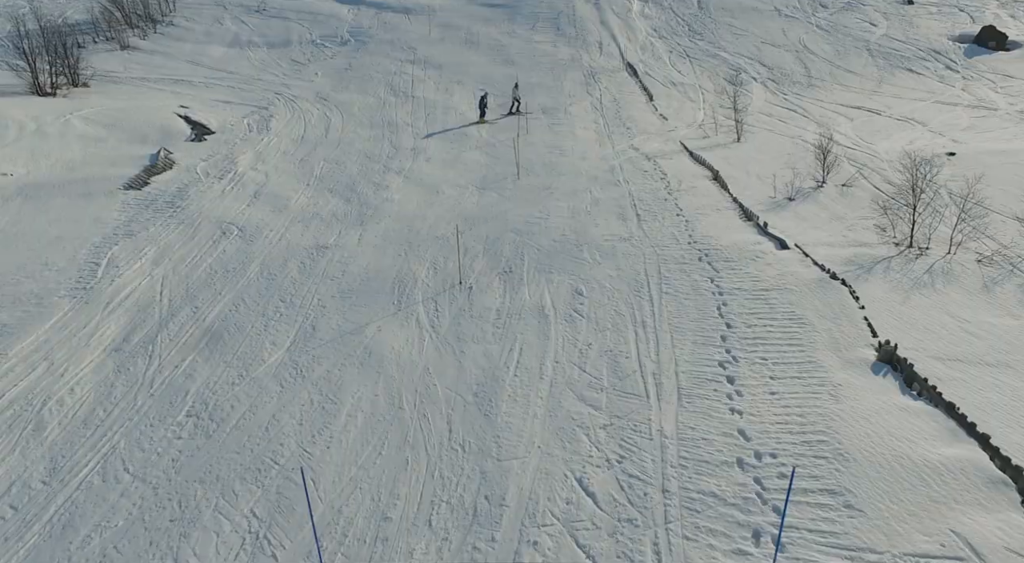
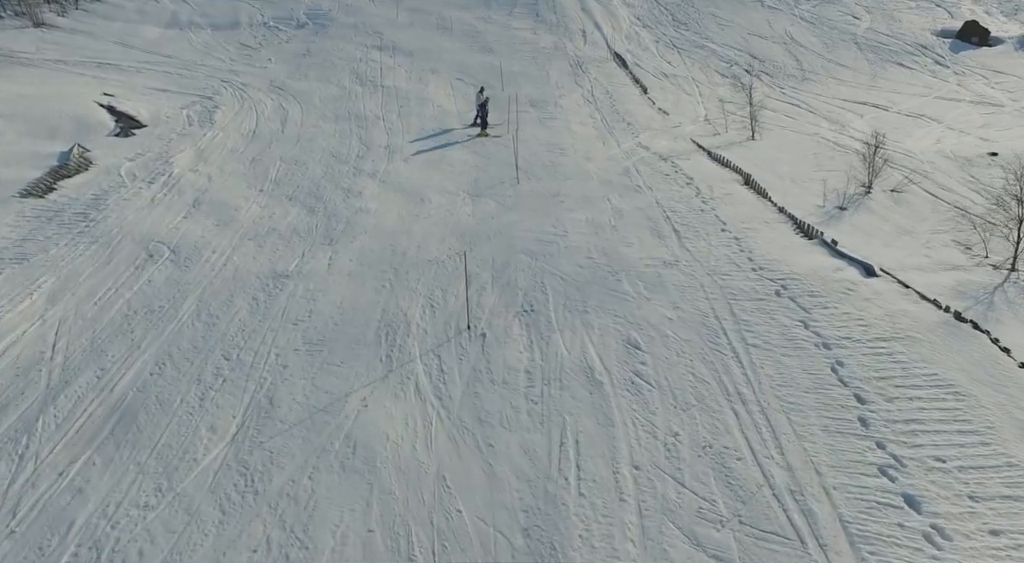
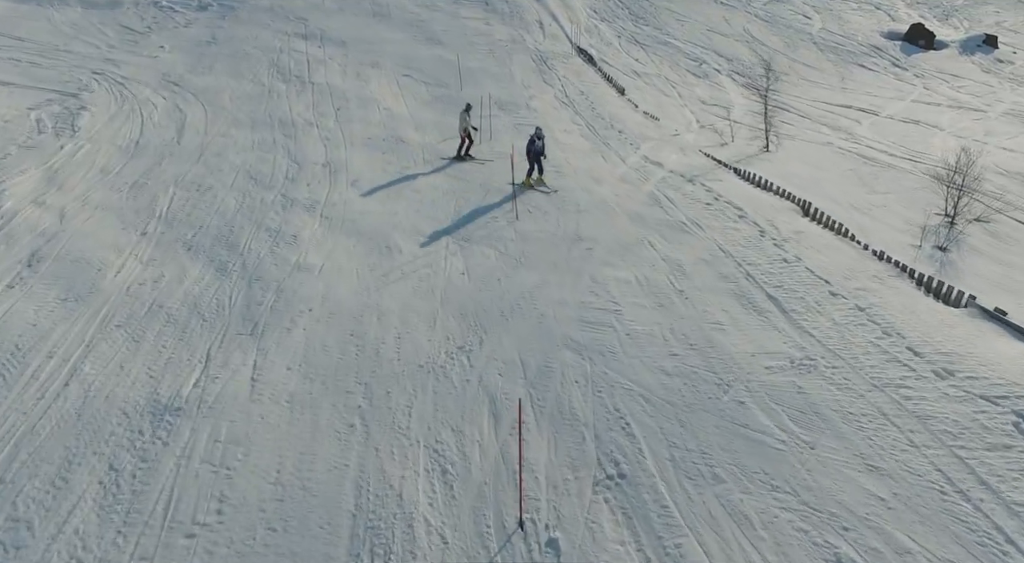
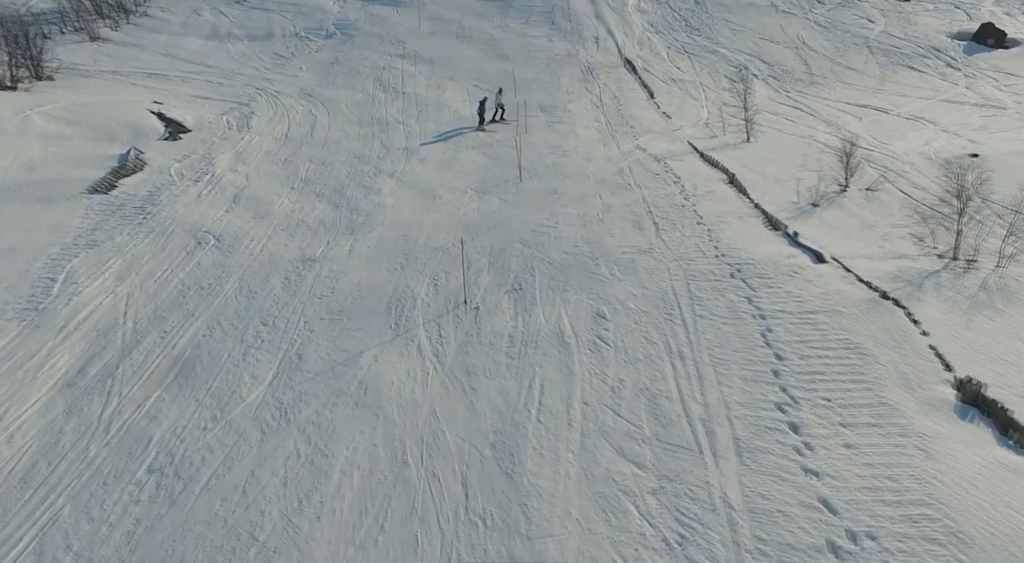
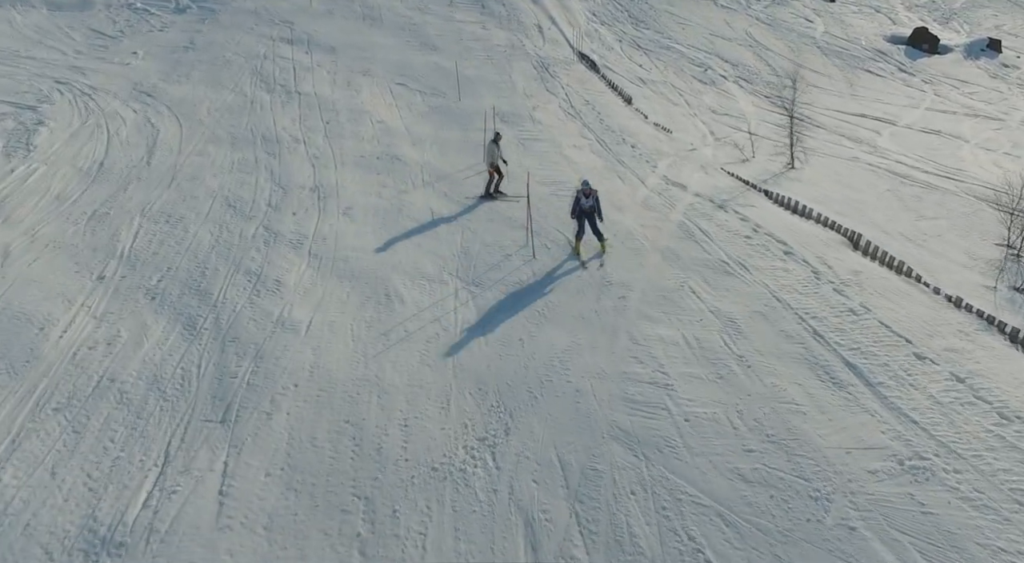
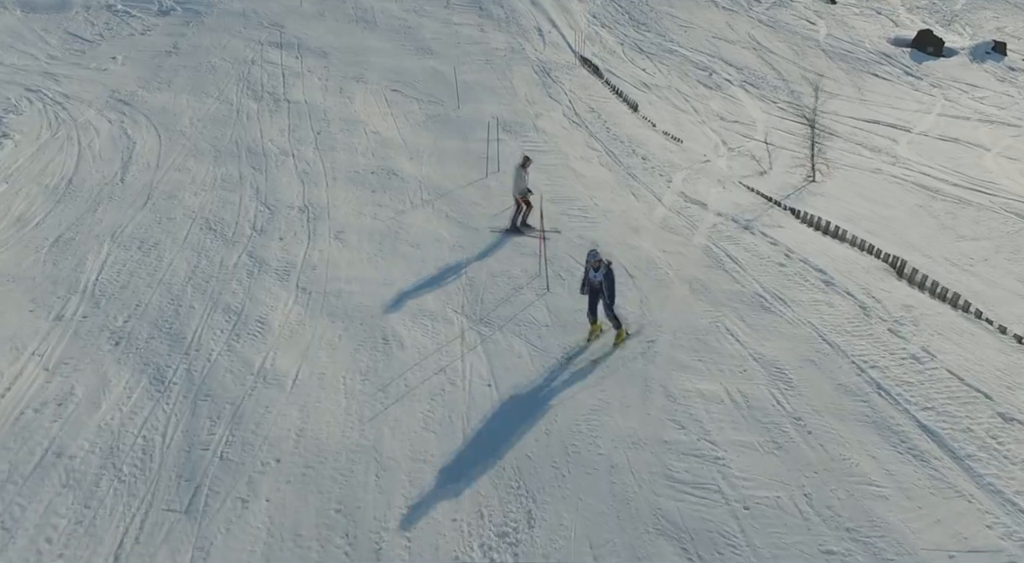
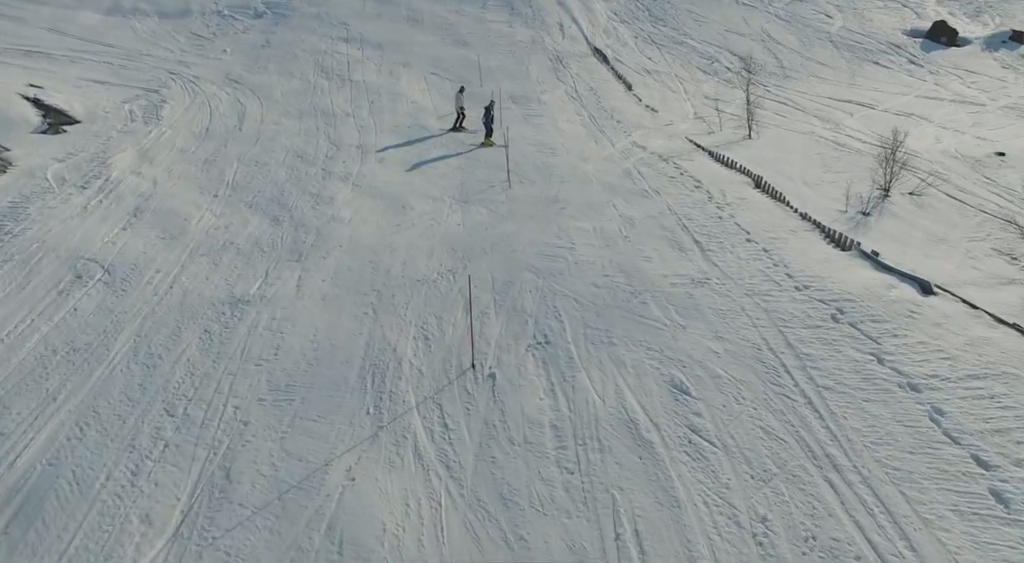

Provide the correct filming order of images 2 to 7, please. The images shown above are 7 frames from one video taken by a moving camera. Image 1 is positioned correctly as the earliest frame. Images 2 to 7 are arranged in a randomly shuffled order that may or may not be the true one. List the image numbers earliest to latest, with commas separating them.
4, 2, 7, 3, 5, 6
